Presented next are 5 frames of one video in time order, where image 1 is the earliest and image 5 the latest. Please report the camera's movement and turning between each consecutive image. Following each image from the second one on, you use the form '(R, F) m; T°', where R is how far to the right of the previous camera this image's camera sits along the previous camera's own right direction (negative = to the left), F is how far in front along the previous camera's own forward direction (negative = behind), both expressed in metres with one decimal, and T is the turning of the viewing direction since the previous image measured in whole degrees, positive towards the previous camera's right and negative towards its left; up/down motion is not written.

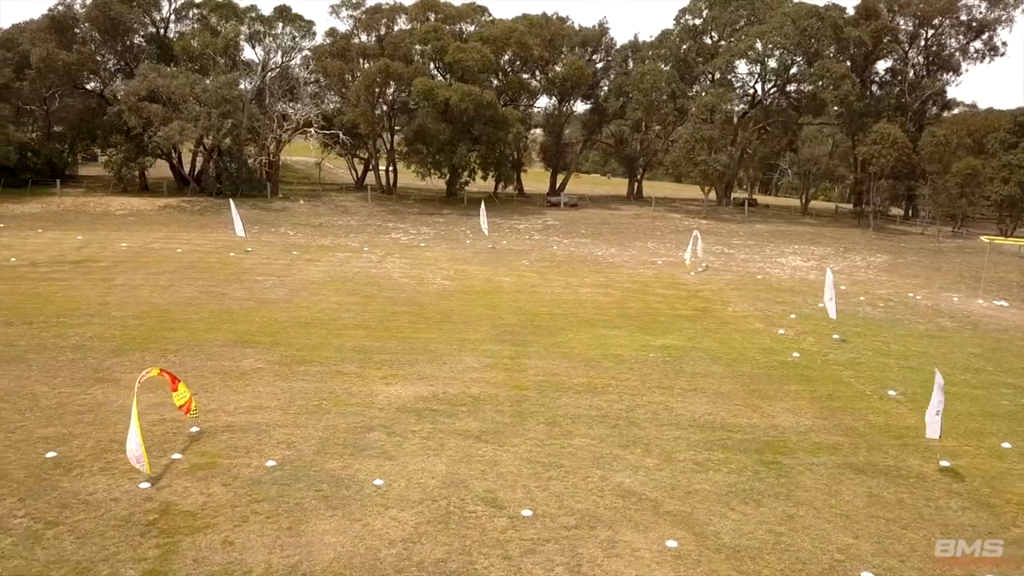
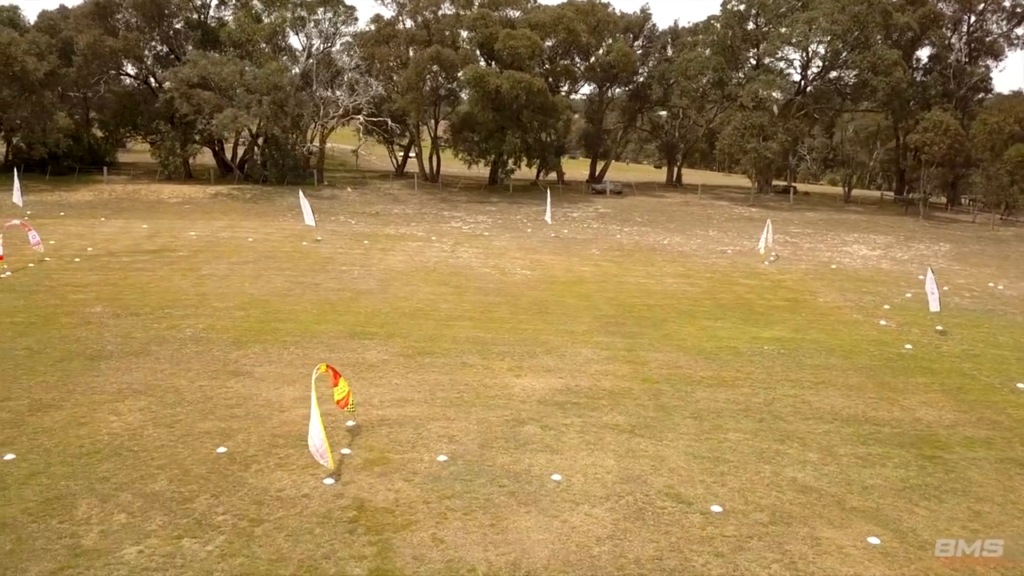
(-1.8, +0.1) m; 0°
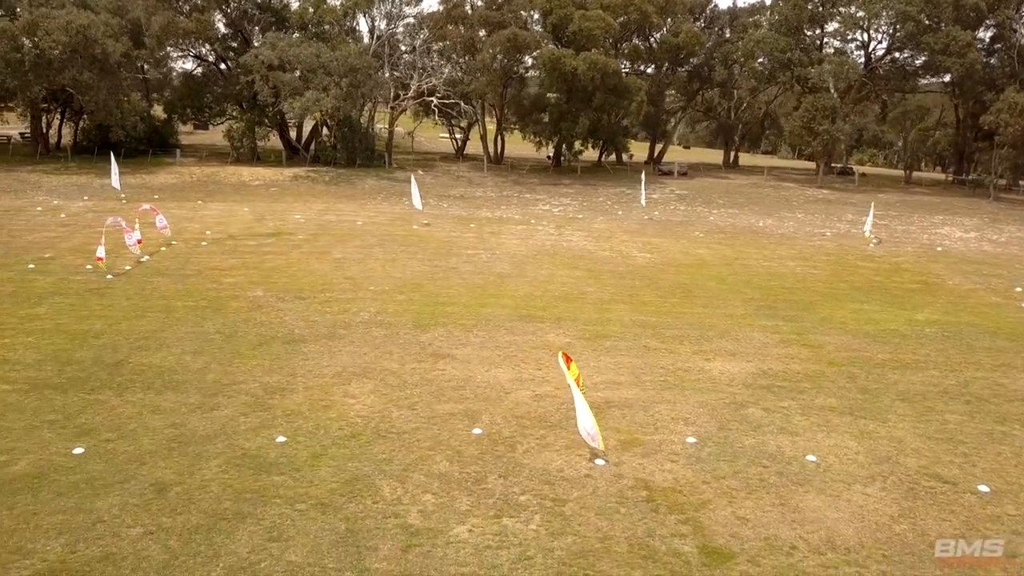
(-2.7, -0.2) m; 0°
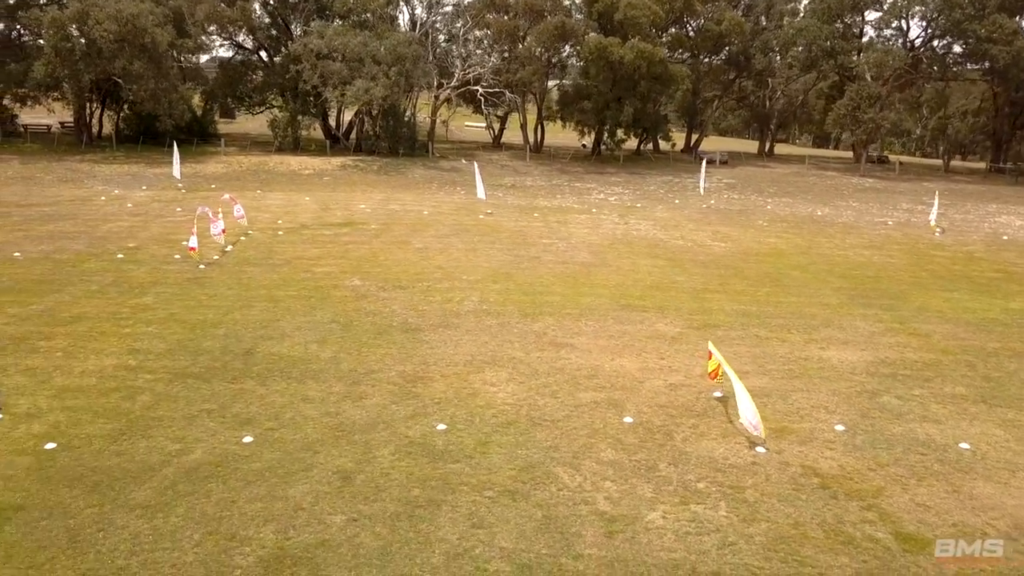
(-1.7, -0.1) m; 0°
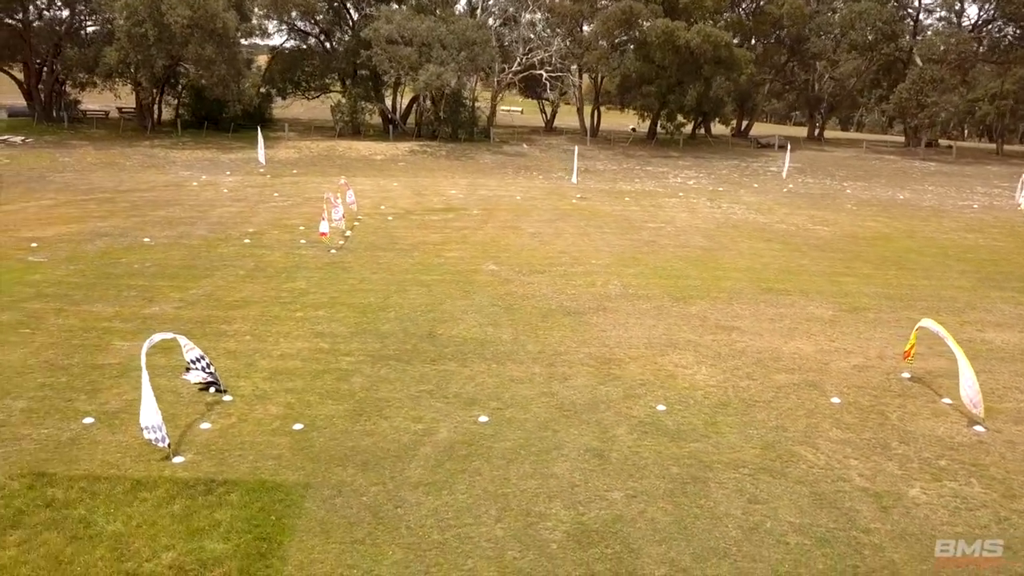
(-2.4, -0.2) m; 0°
